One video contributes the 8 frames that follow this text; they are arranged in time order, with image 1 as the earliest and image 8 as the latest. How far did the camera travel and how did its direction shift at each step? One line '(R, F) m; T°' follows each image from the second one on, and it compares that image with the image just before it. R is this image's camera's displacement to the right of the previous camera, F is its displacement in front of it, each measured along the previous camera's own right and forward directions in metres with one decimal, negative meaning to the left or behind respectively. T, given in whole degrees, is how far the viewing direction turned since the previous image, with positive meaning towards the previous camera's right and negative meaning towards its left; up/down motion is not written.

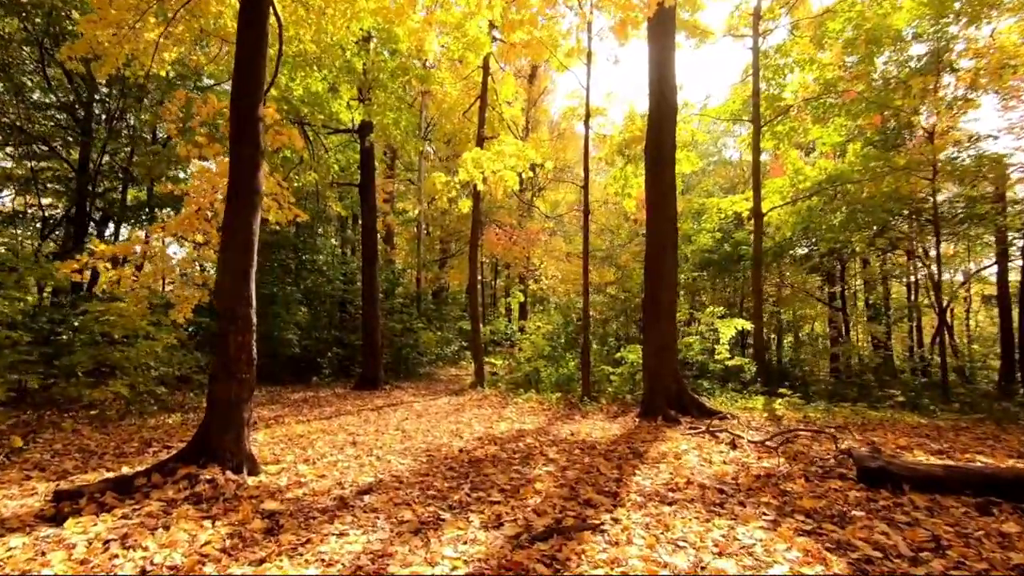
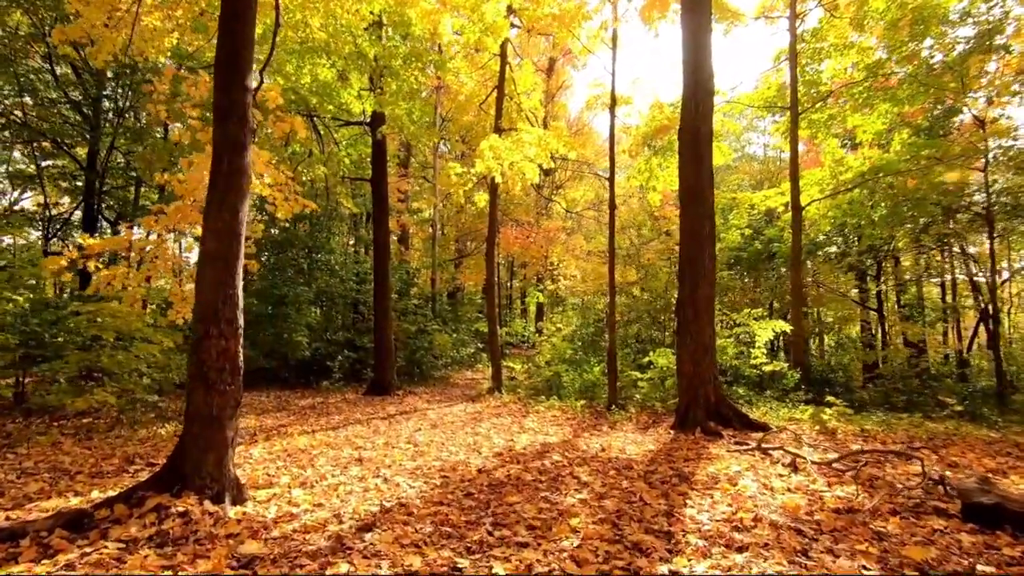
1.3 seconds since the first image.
(-0.1, +0.7) m; -2°
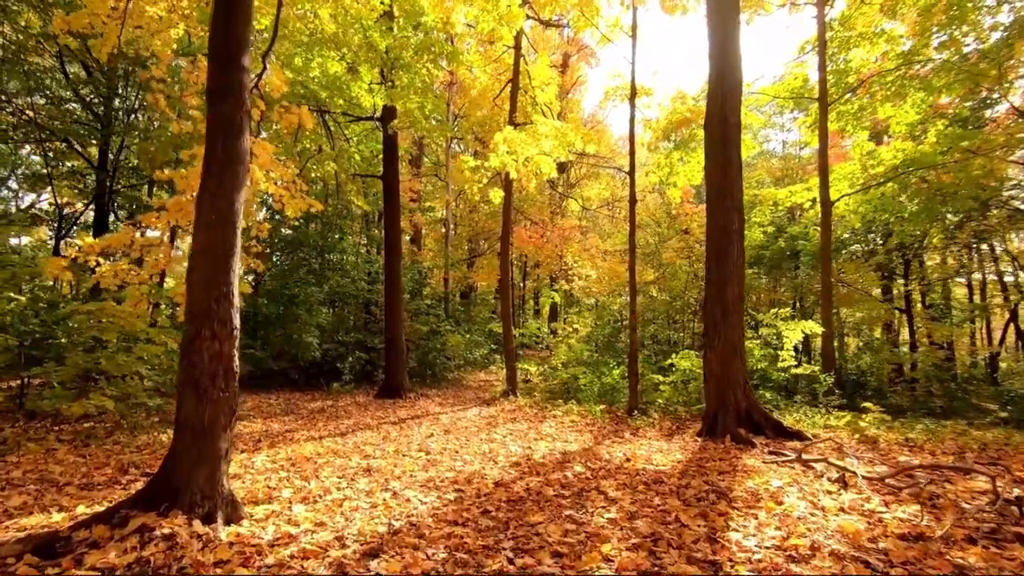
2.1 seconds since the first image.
(-0.1, +0.4) m; -1°
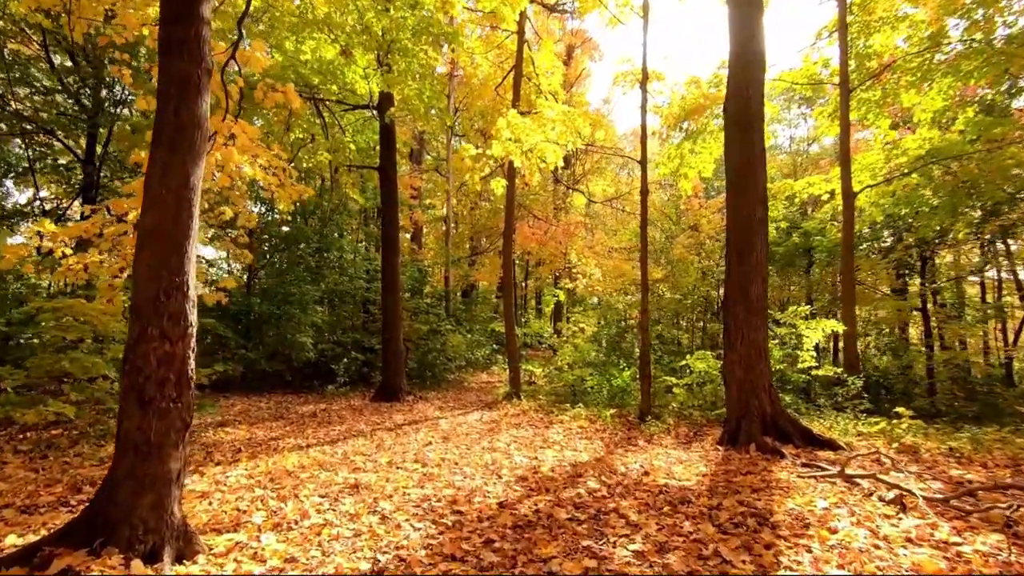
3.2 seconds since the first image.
(0.0, +0.6) m; 0°
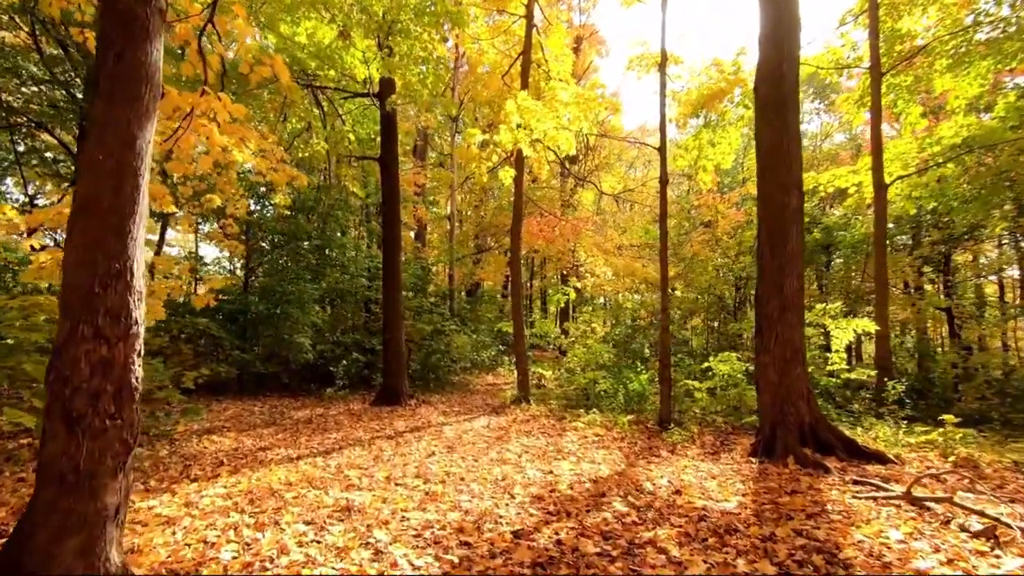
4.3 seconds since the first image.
(-0.1, +0.6) m; 0°
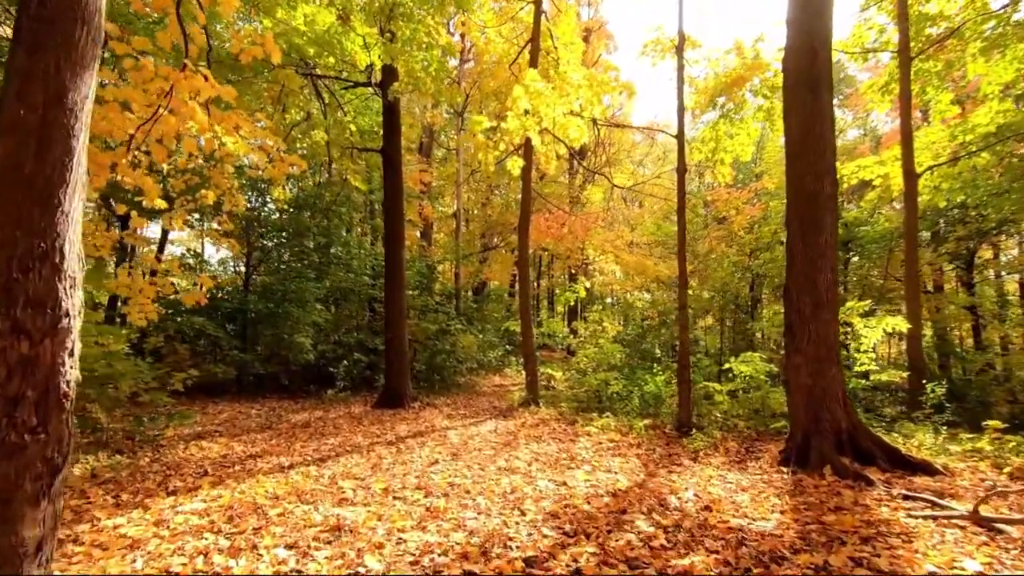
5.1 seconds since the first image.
(0.0, +0.5) m; -1°
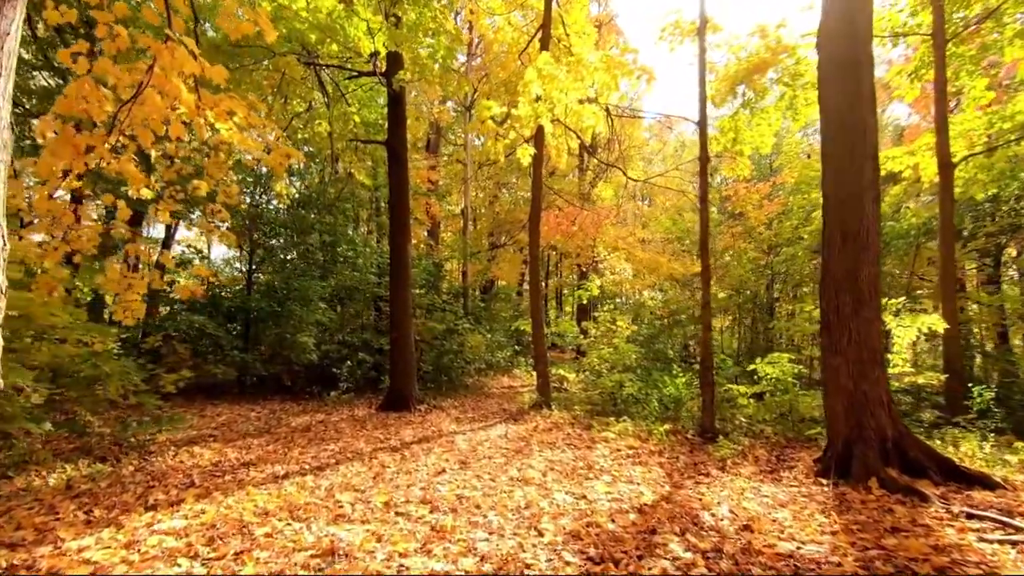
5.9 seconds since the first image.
(-0.1, +0.4) m; -1°
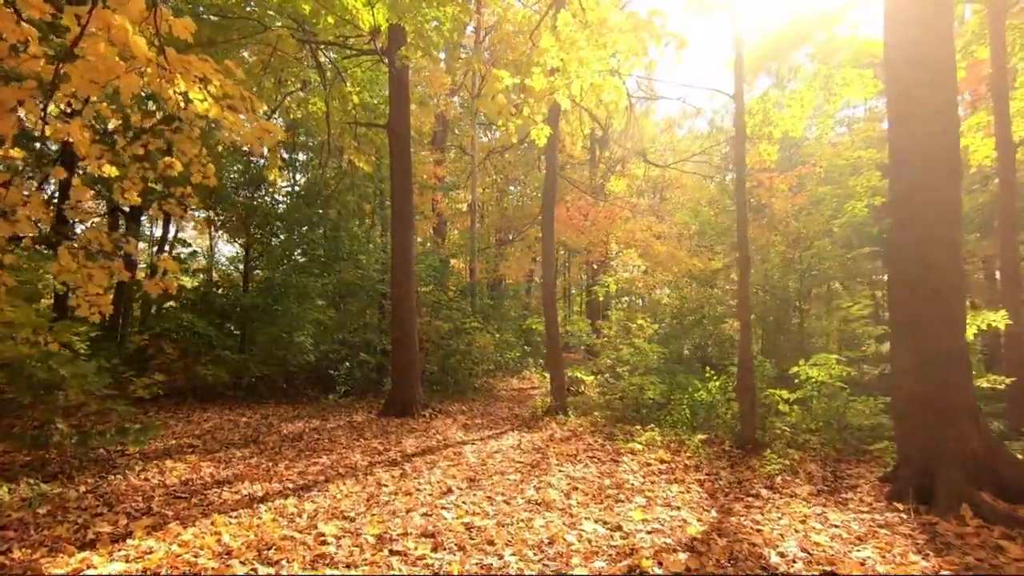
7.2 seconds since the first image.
(-0.1, +0.8) m; -1°
